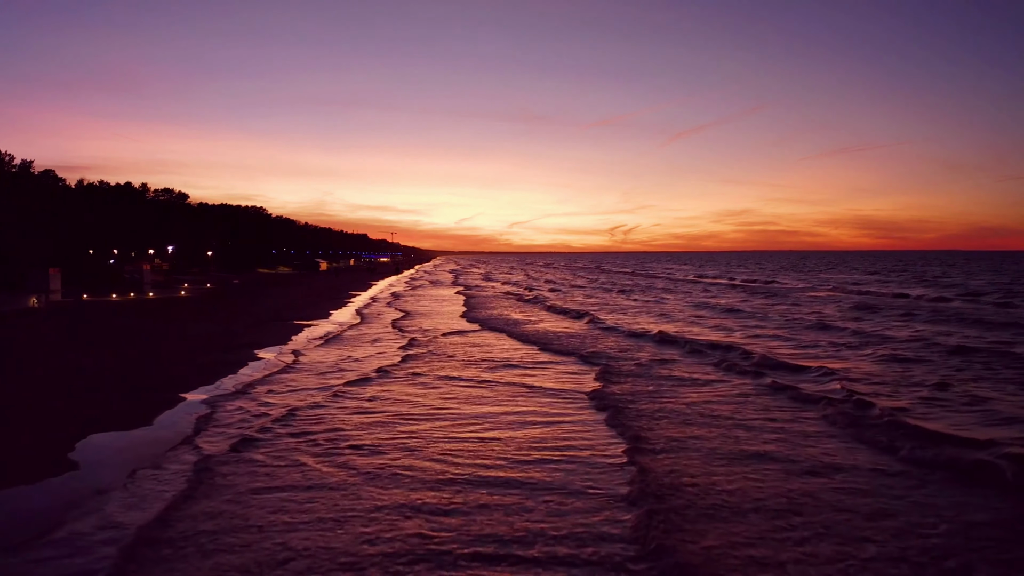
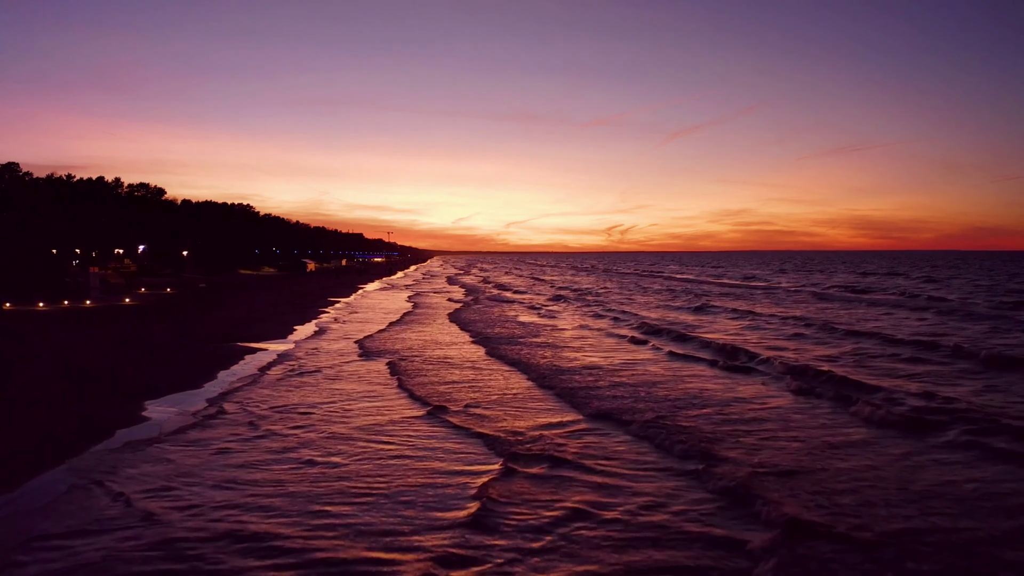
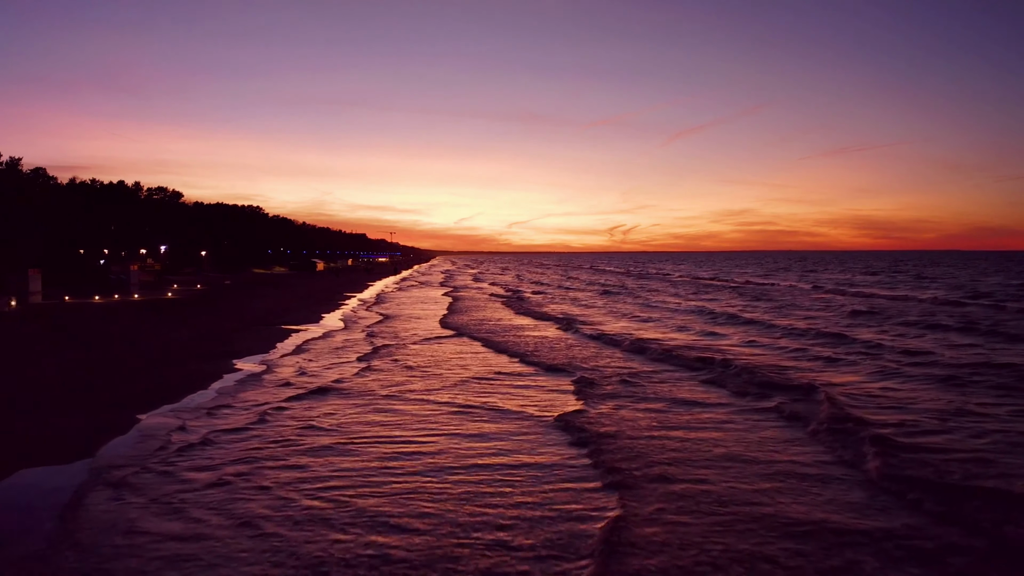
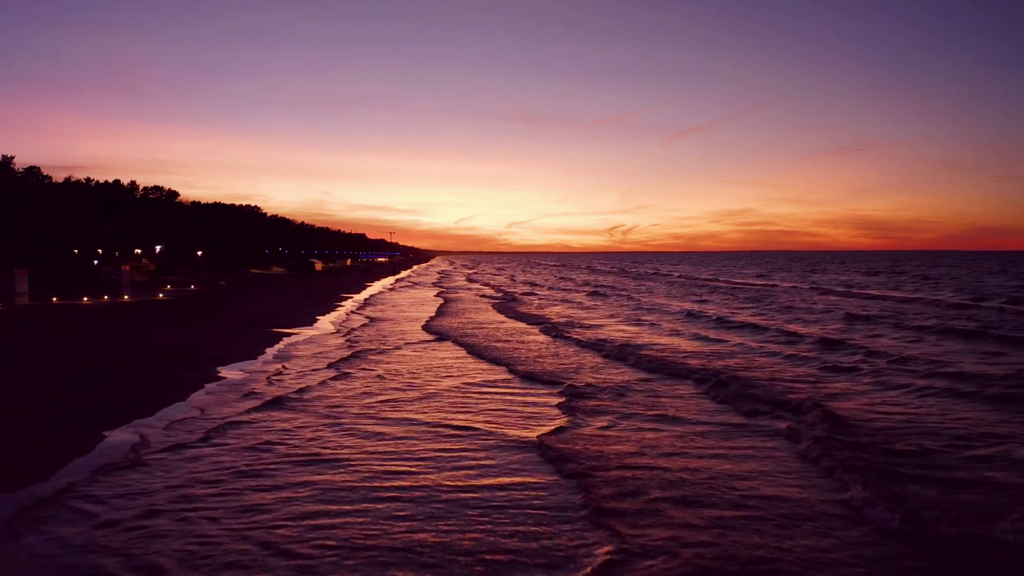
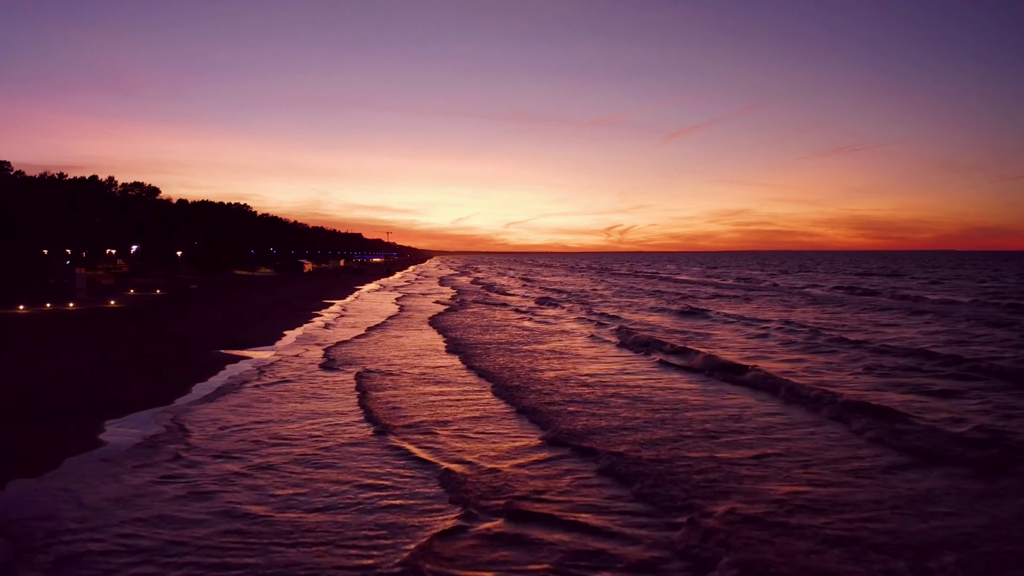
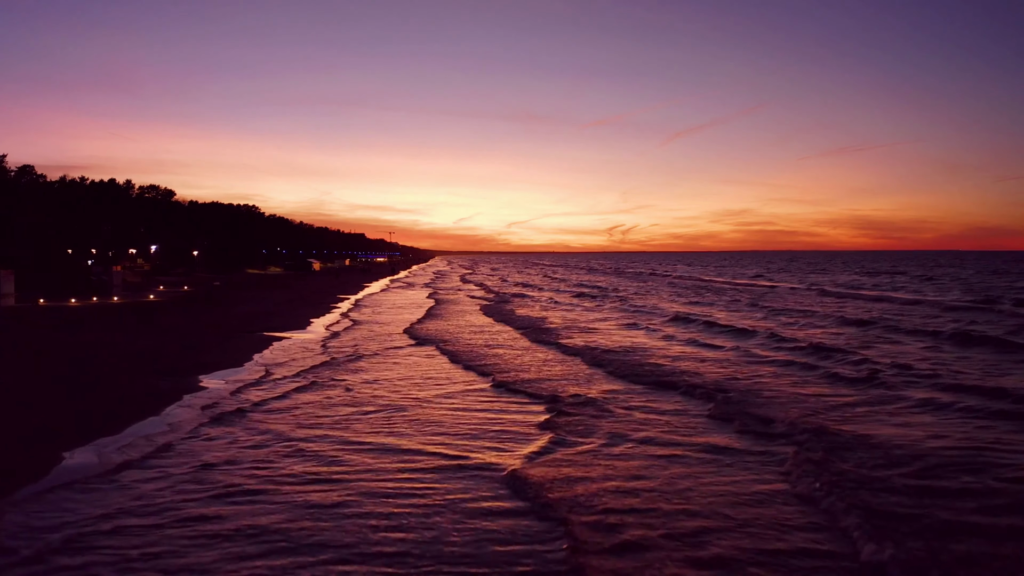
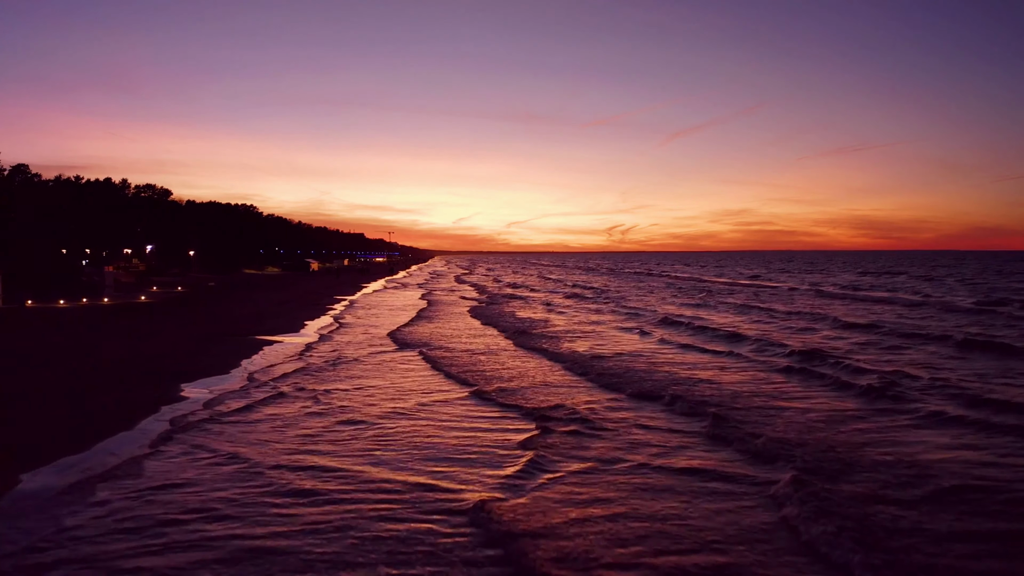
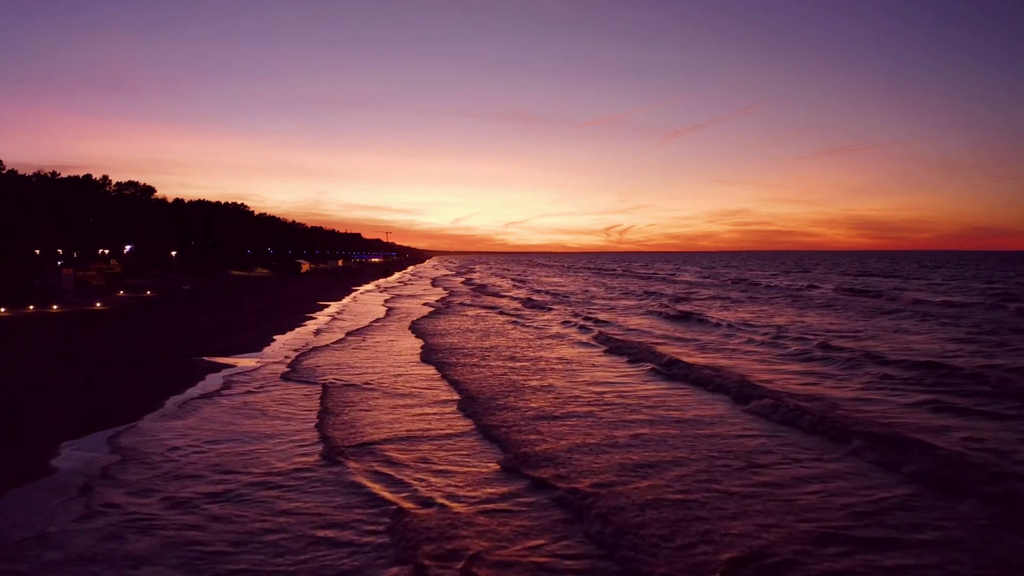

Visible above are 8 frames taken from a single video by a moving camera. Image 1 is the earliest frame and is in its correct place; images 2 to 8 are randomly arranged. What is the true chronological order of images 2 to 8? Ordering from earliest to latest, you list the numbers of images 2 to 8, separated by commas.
3, 4, 6, 7, 2, 5, 8
